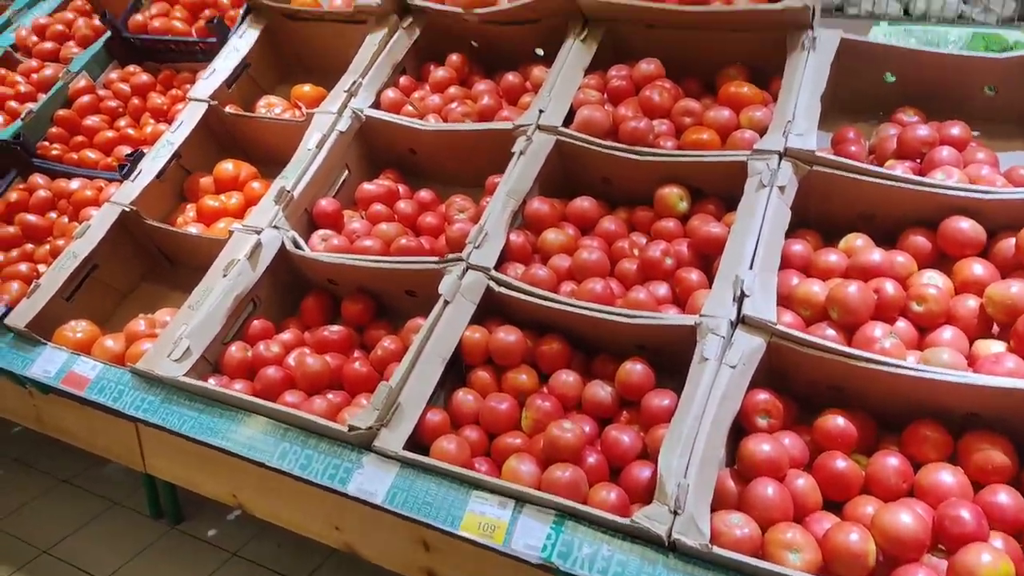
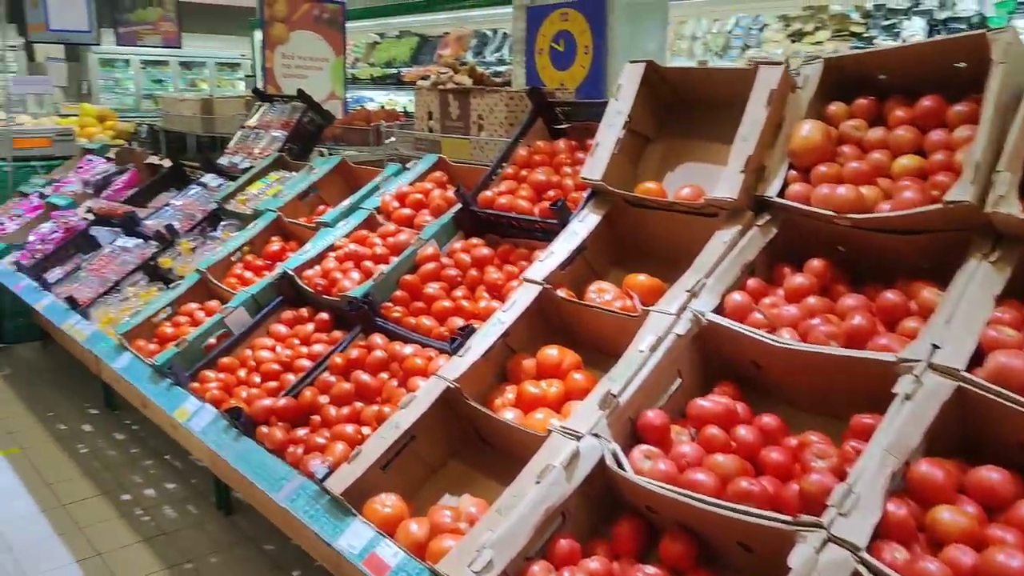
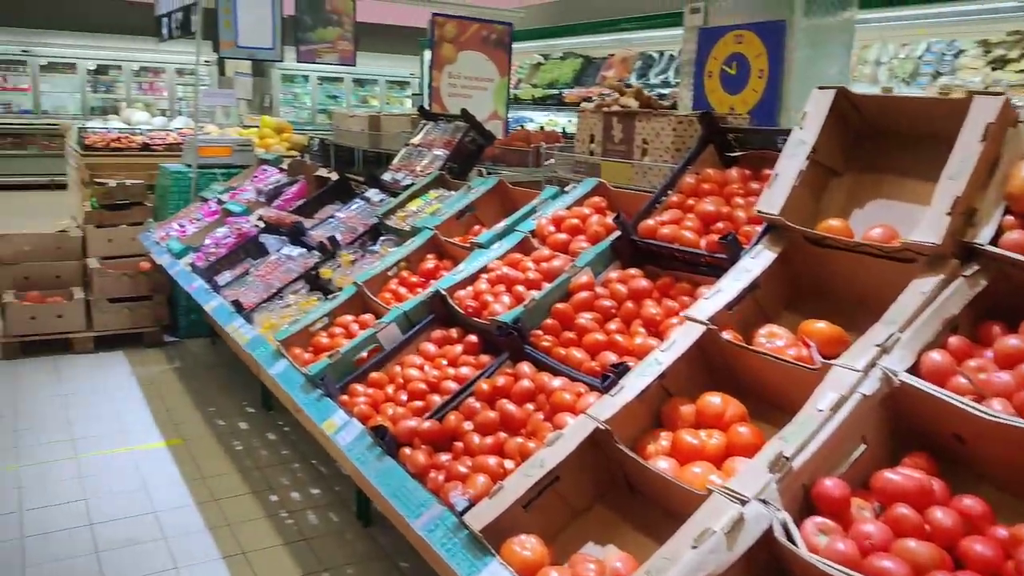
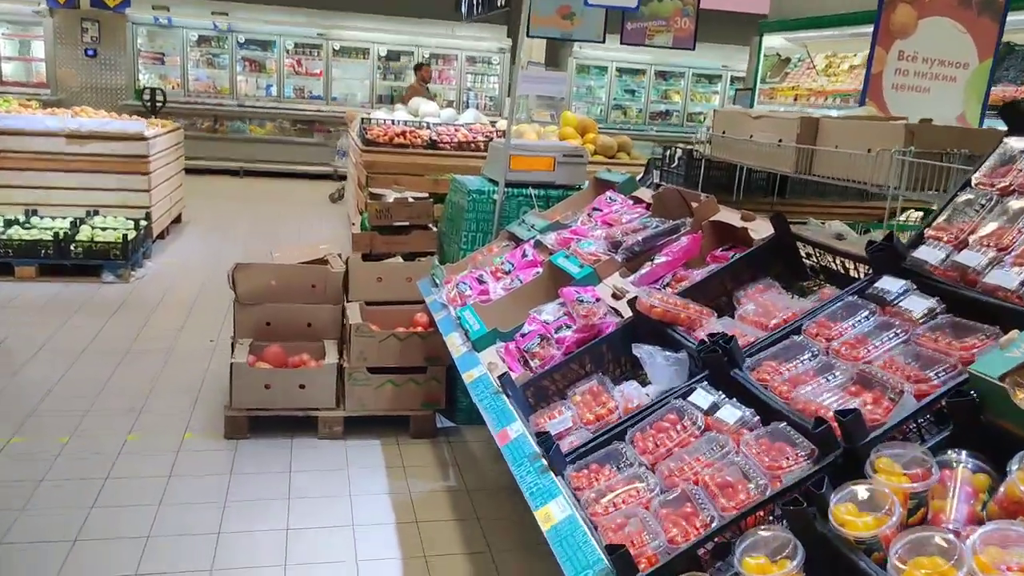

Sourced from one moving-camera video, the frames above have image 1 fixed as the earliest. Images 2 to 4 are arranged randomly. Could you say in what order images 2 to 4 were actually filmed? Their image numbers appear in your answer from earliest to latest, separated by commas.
2, 3, 4
